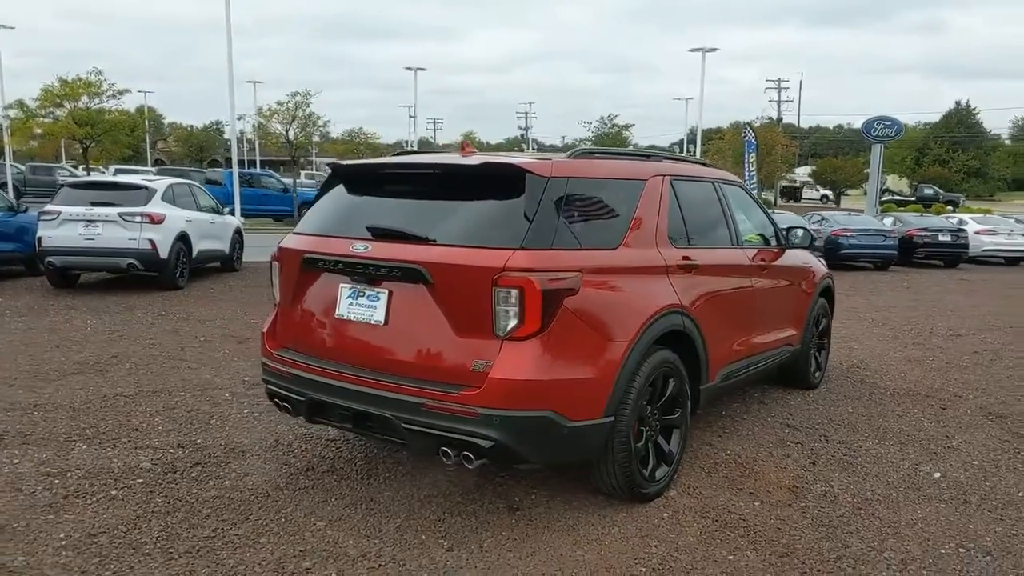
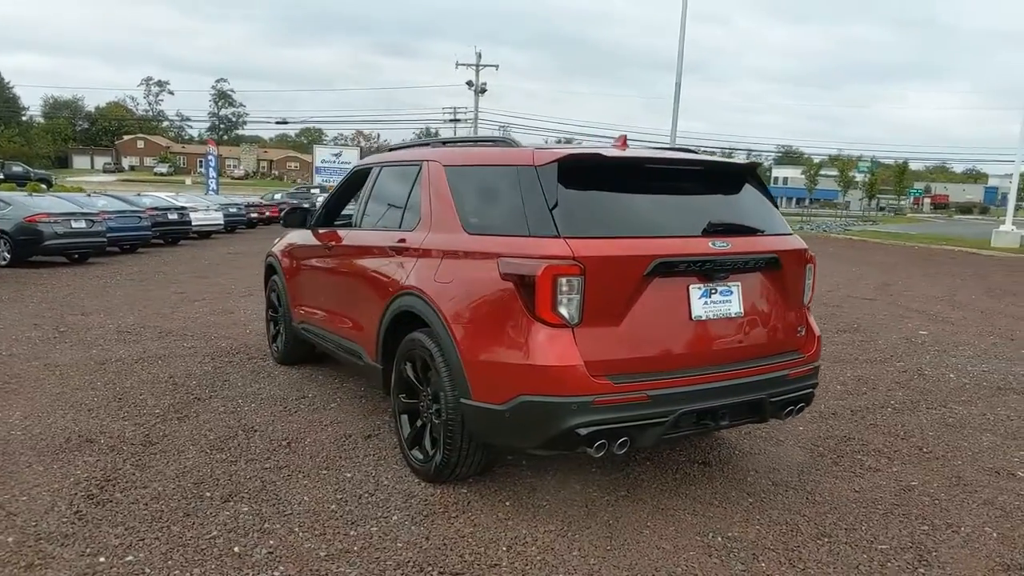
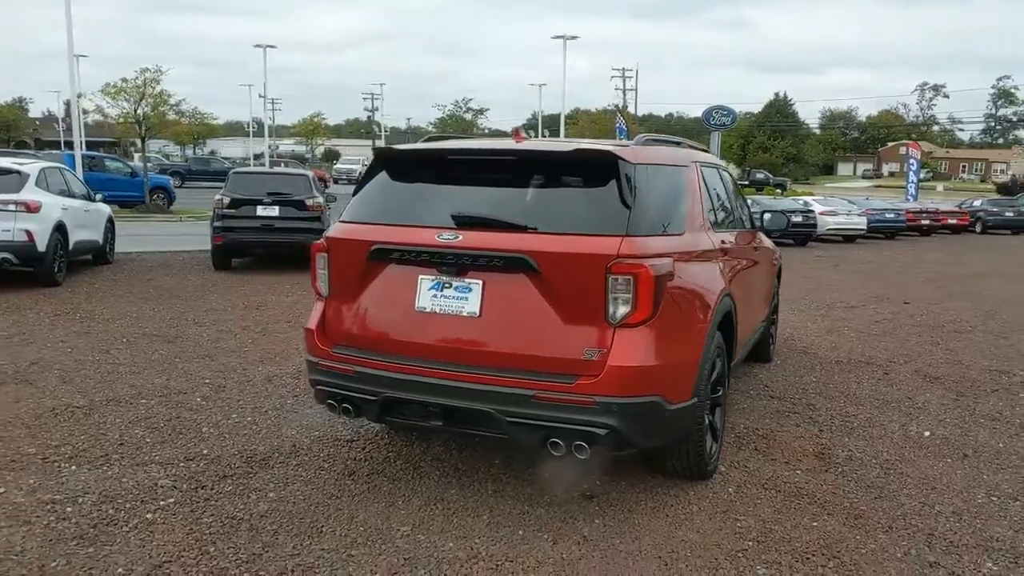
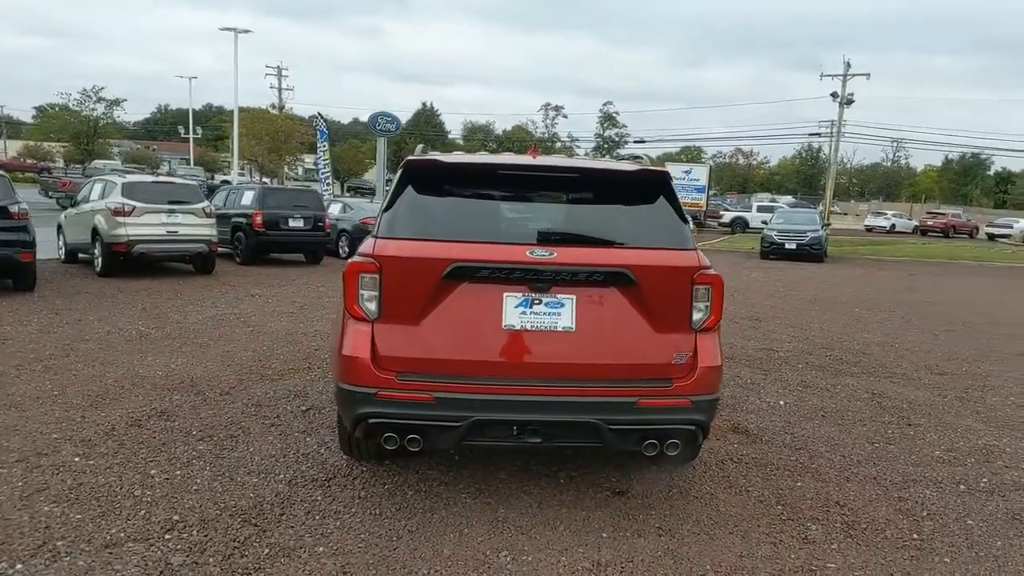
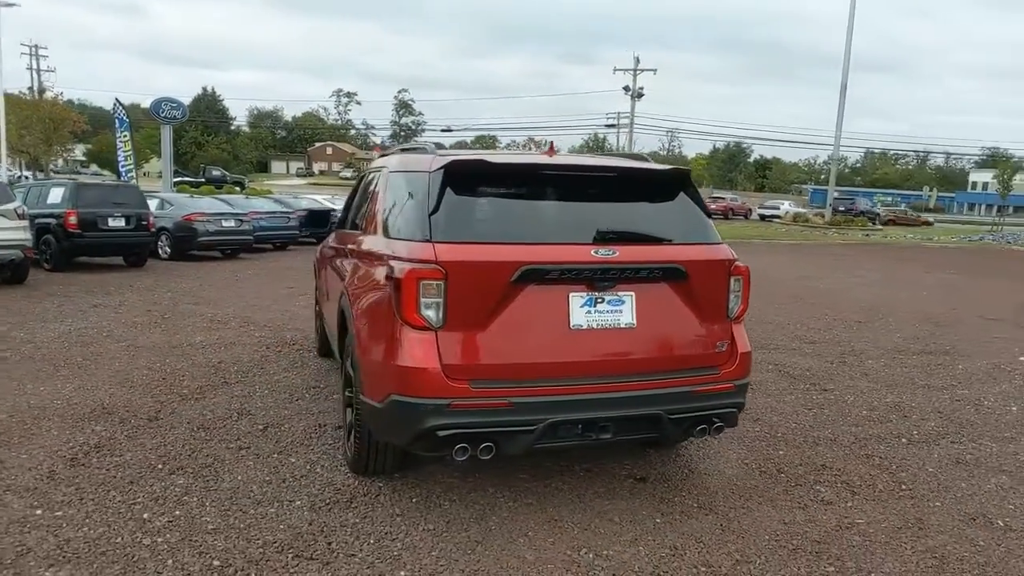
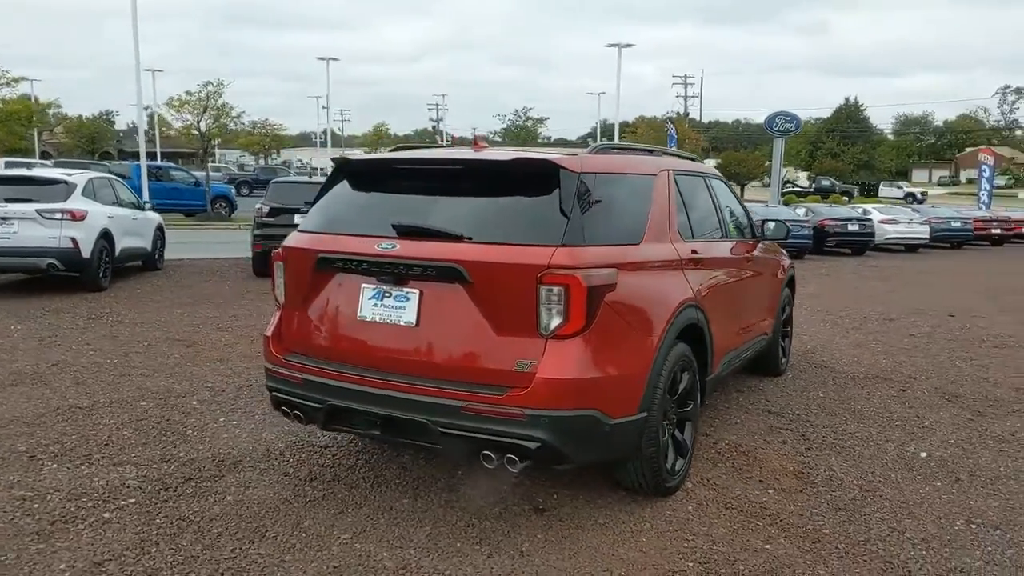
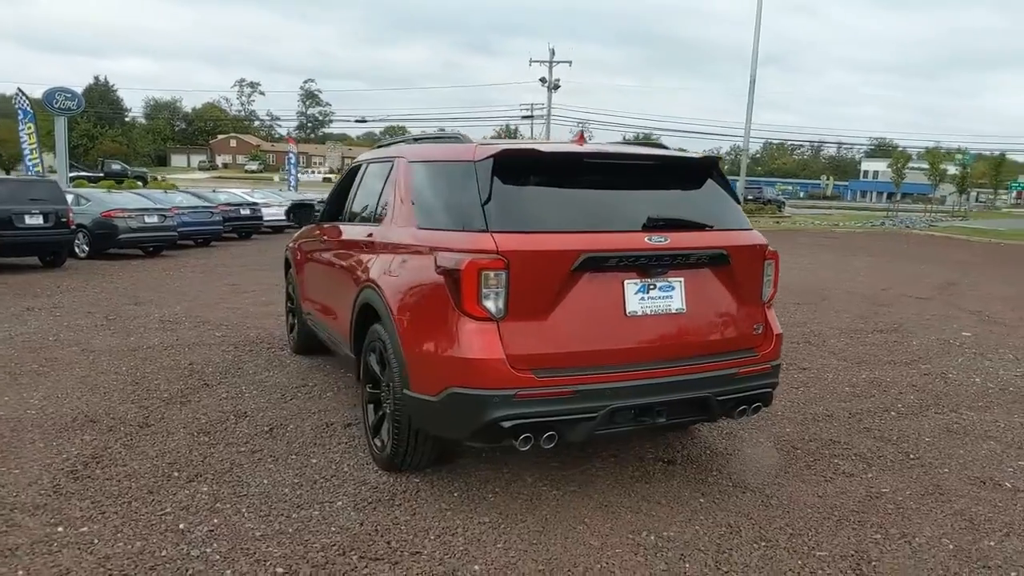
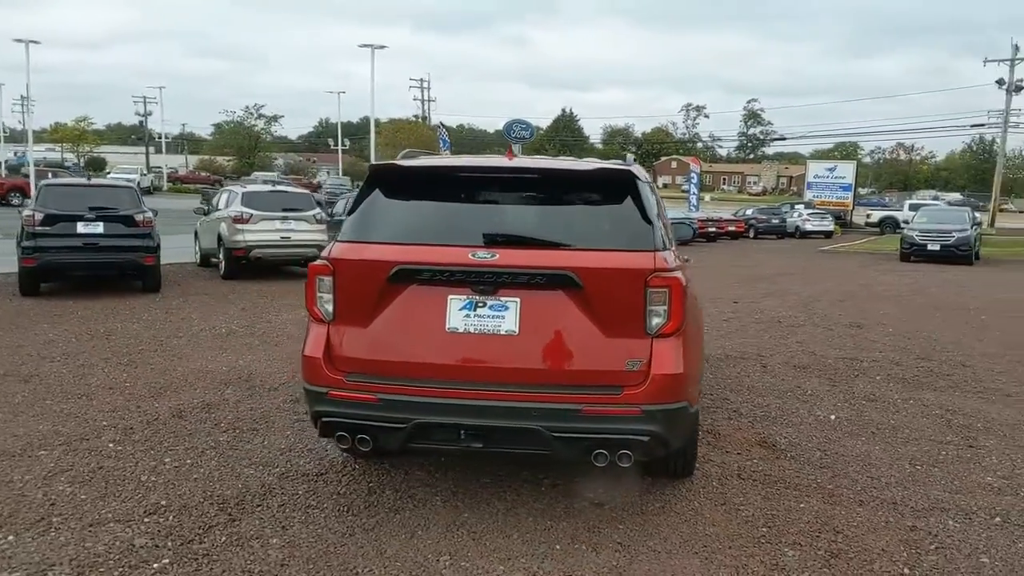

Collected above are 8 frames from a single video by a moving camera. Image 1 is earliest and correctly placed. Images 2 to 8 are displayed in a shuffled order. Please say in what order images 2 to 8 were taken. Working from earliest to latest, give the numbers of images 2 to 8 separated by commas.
6, 3, 8, 4, 5, 7, 2
